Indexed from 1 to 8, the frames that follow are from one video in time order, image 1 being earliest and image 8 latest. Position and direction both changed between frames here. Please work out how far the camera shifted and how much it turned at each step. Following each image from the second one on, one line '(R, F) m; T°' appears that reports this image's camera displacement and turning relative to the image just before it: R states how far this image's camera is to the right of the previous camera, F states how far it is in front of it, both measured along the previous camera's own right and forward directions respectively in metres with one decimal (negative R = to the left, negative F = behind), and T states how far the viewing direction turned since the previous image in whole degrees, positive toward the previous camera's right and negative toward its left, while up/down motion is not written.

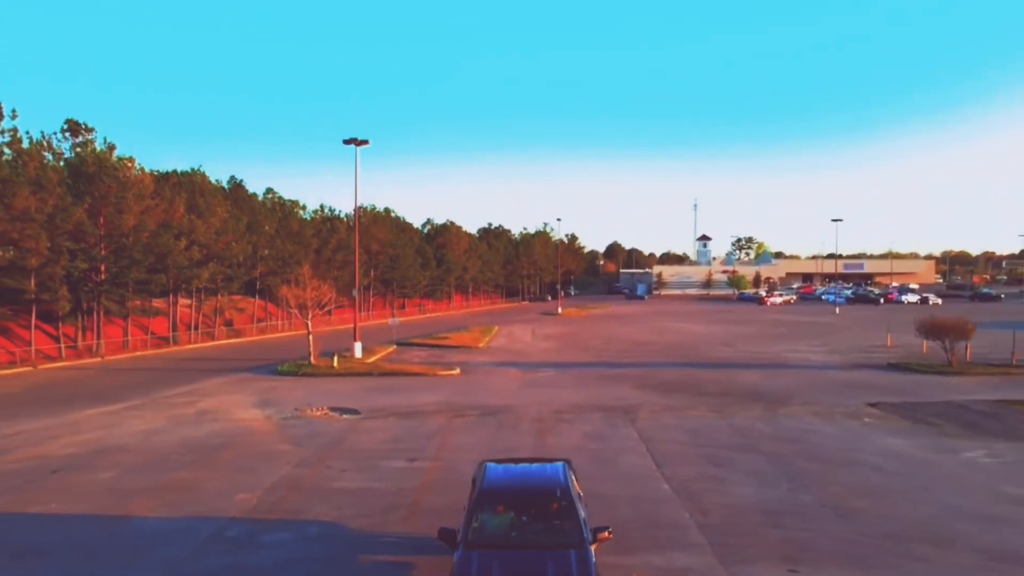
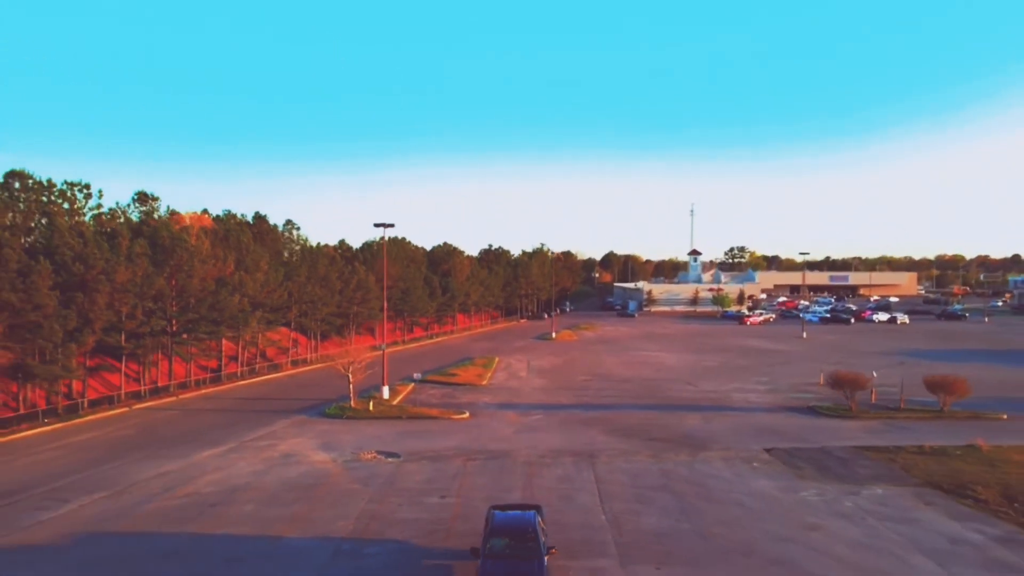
(0.0, -2.6) m; 0°
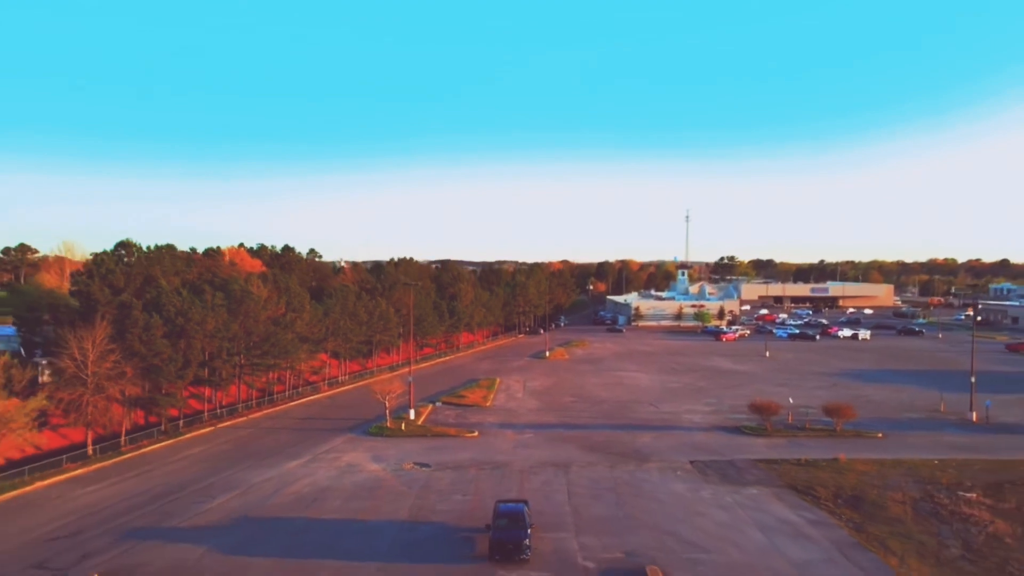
(0.0, -3.7) m; 0°
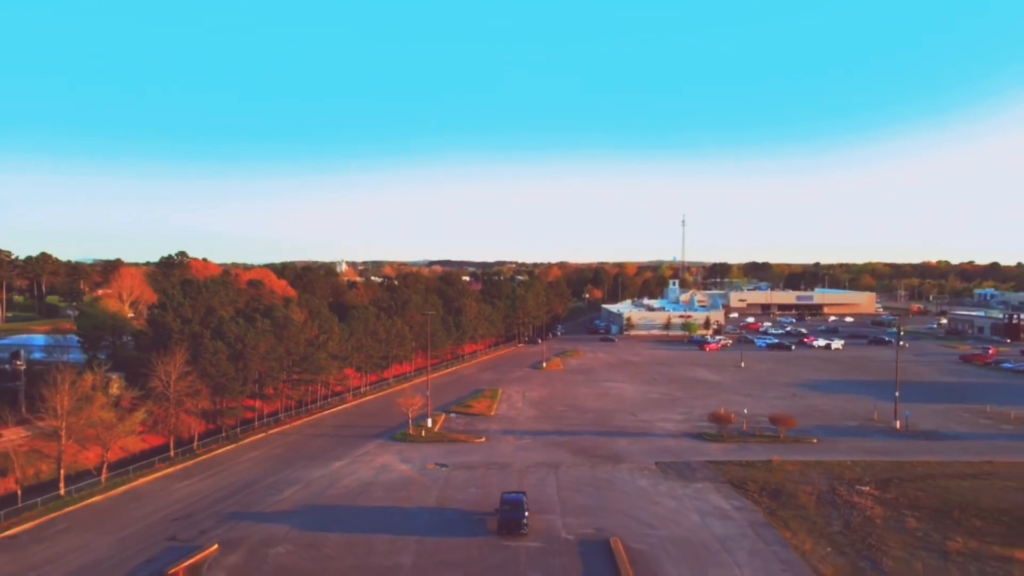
(-0.1, -3.3) m; 0°
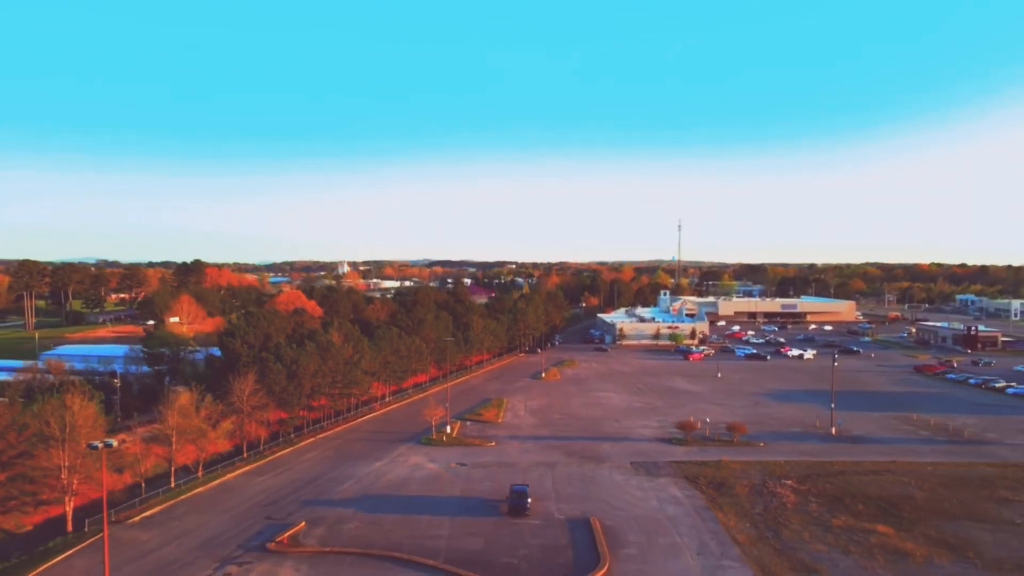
(-0.2, -4.3) m; 0°
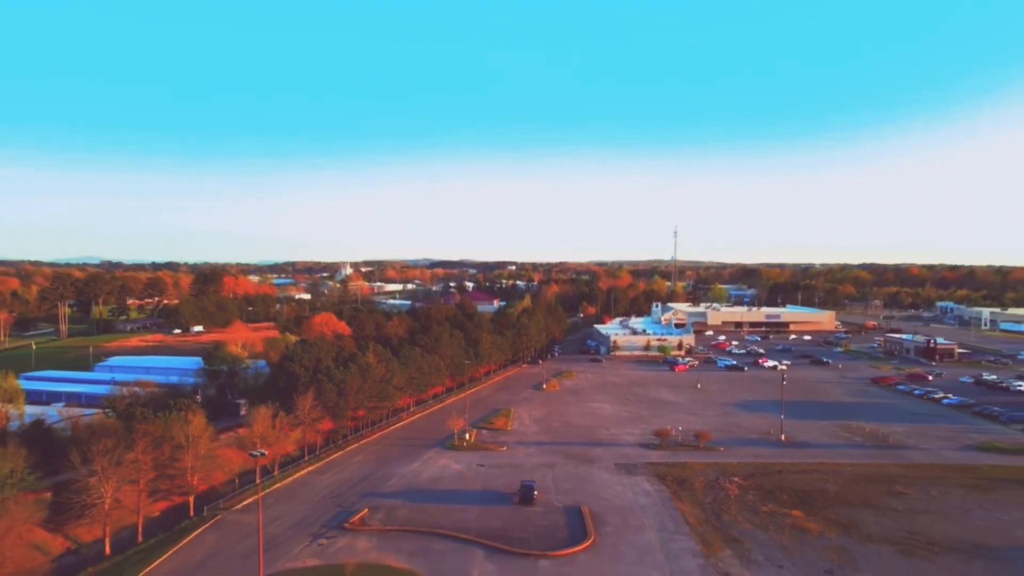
(-0.4, -5.3) m; 0°
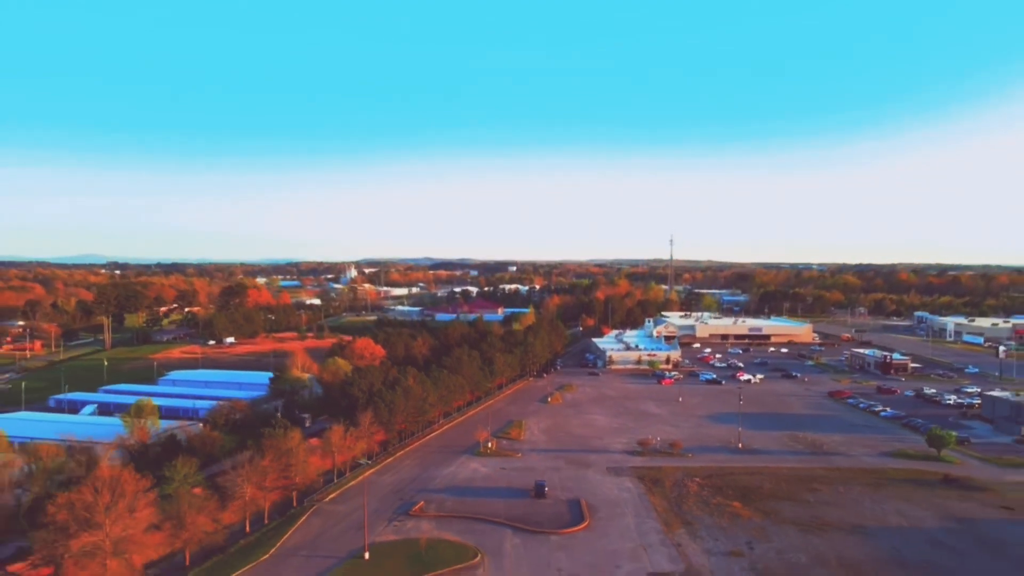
(-0.8, -7.7) m; 0°
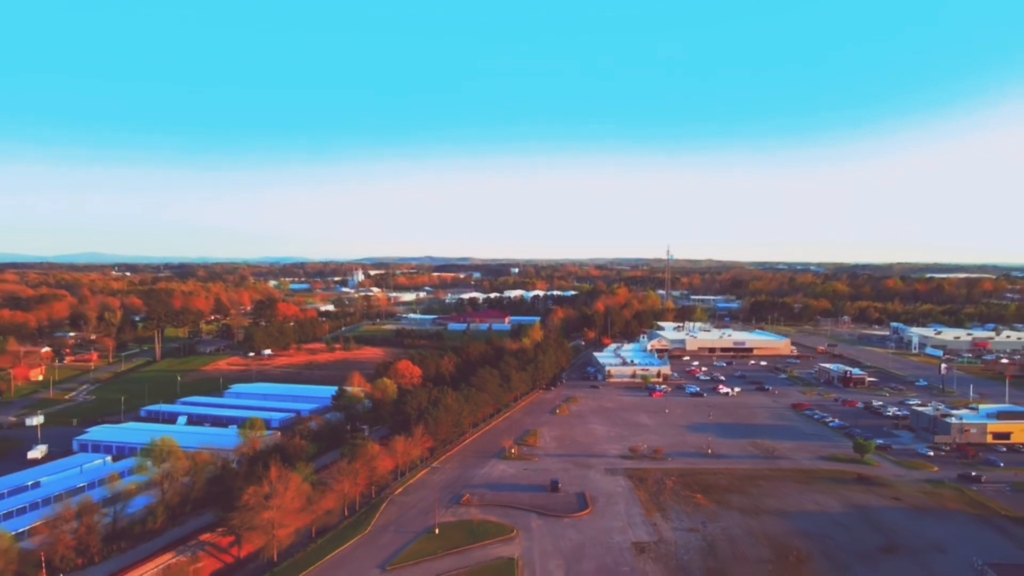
(-1.4, -10.1) m; 0°
